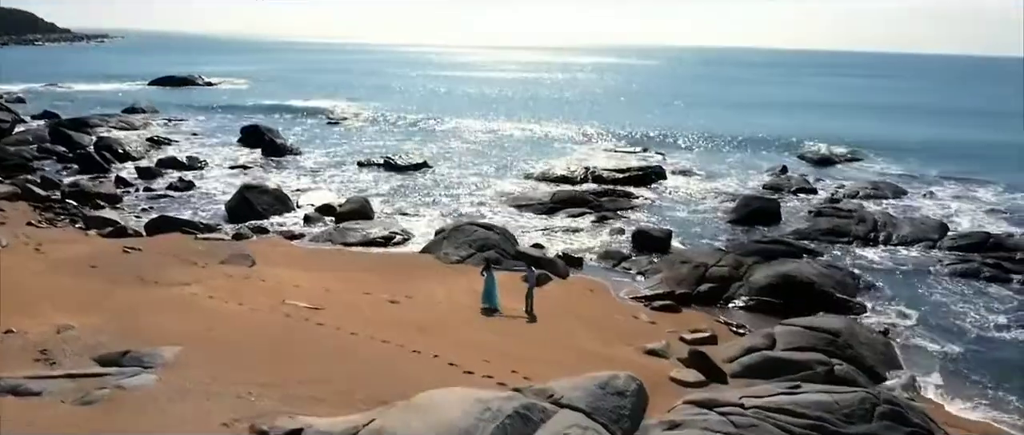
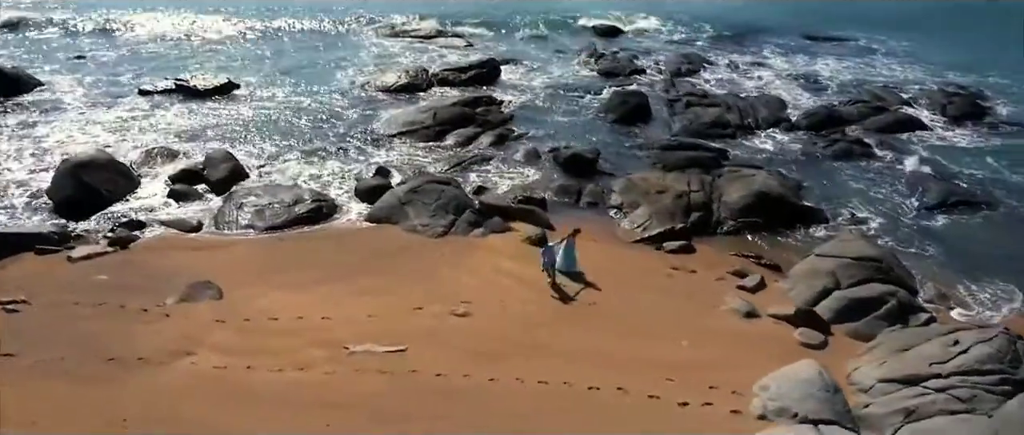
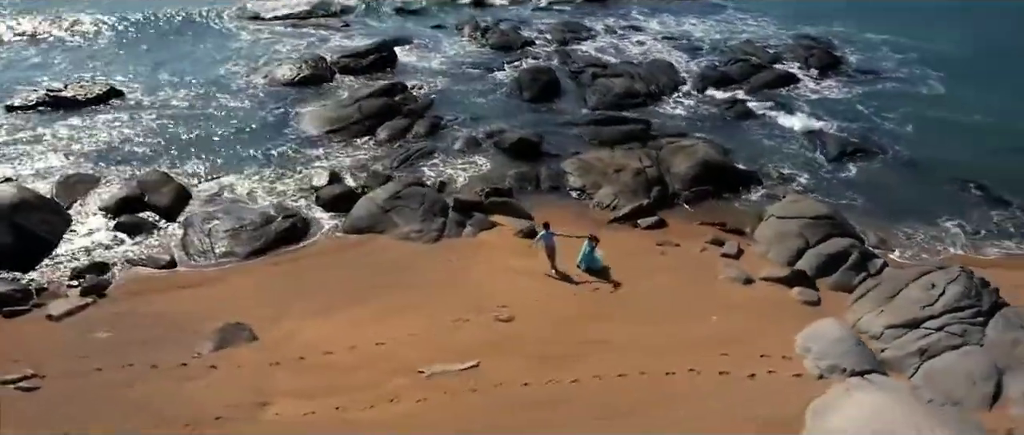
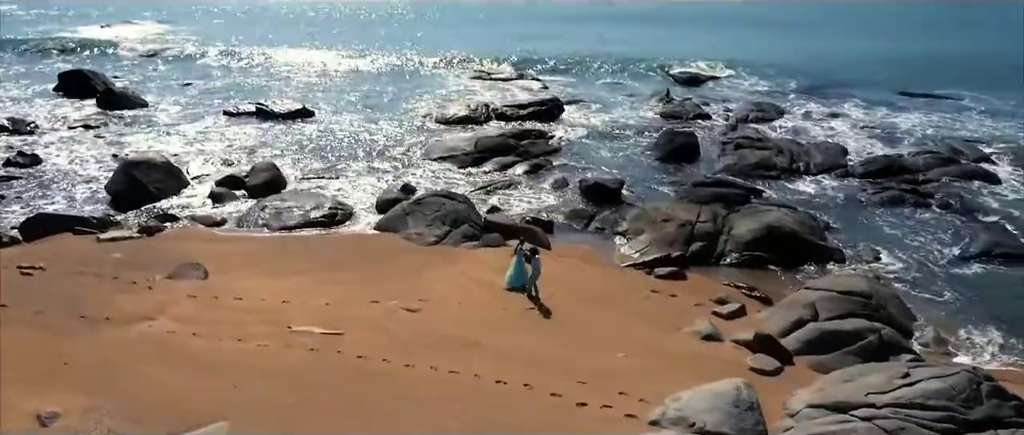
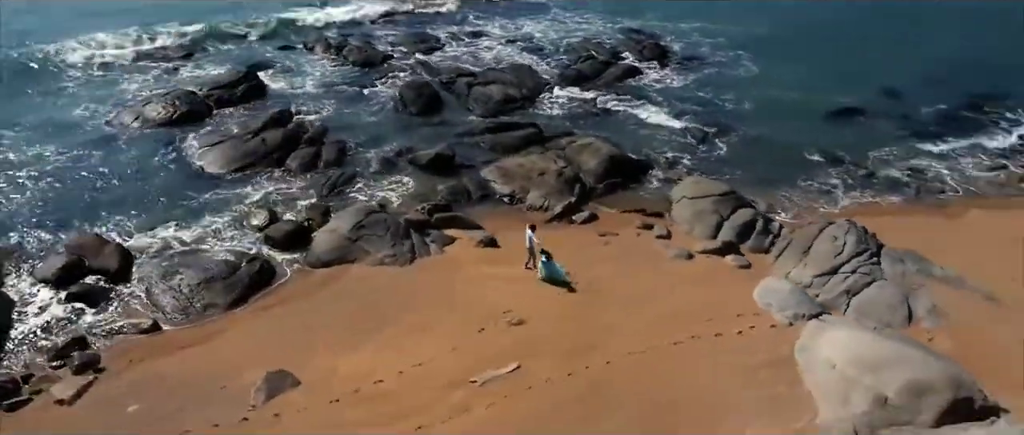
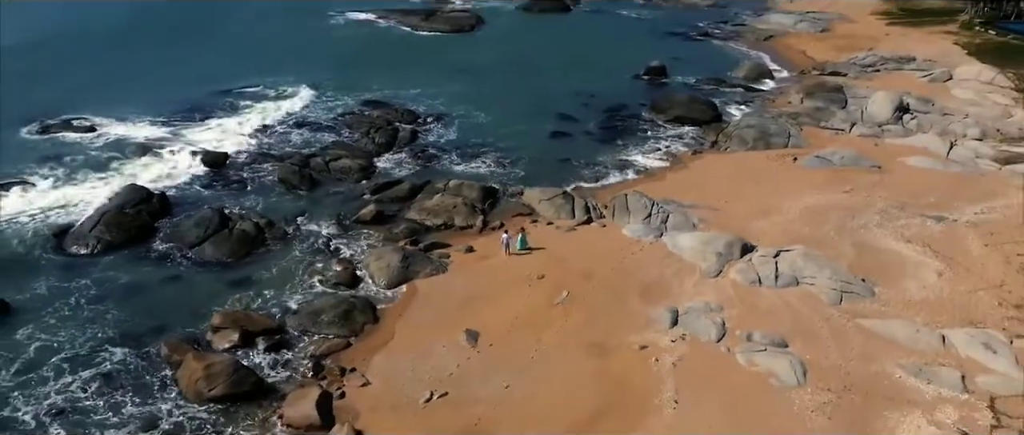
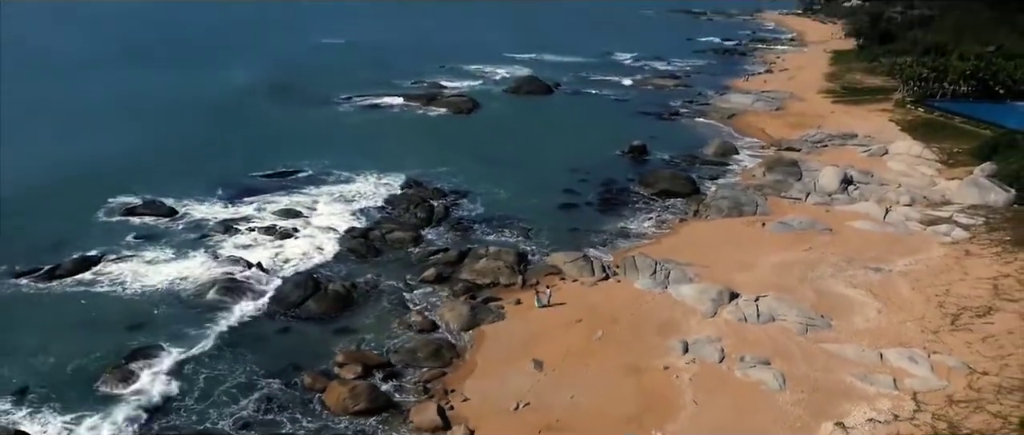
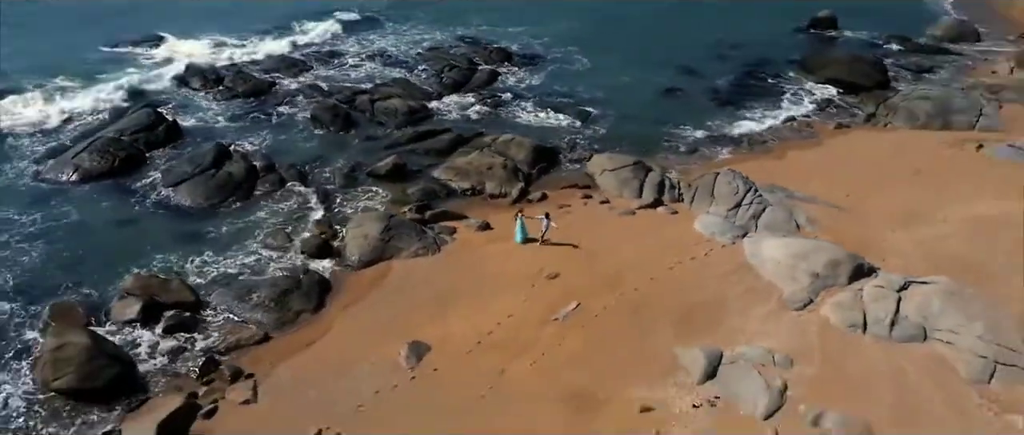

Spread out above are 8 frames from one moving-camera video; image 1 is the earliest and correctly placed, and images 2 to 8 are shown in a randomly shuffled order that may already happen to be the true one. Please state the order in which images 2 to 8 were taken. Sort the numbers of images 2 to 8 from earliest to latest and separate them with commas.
4, 2, 3, 5, 8, 6, 7
